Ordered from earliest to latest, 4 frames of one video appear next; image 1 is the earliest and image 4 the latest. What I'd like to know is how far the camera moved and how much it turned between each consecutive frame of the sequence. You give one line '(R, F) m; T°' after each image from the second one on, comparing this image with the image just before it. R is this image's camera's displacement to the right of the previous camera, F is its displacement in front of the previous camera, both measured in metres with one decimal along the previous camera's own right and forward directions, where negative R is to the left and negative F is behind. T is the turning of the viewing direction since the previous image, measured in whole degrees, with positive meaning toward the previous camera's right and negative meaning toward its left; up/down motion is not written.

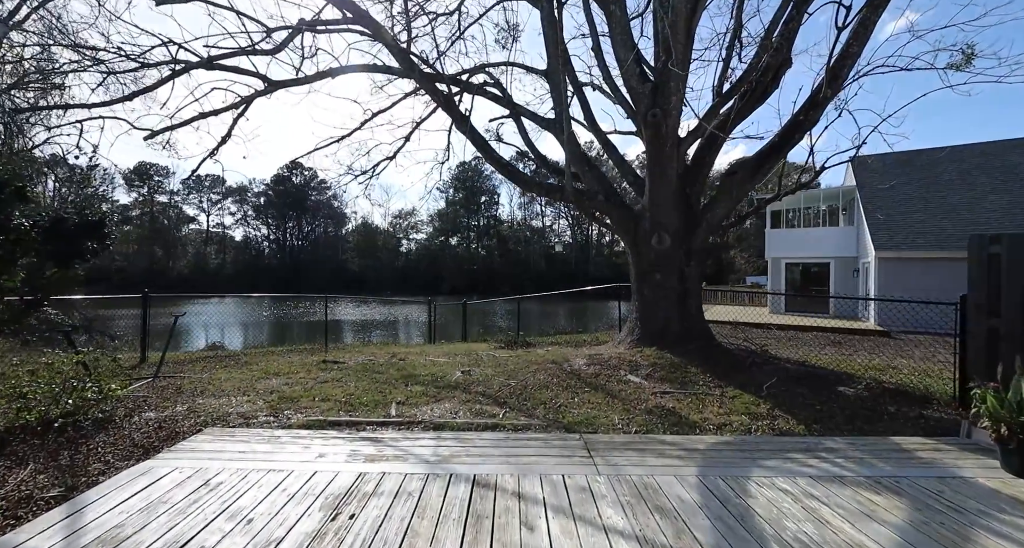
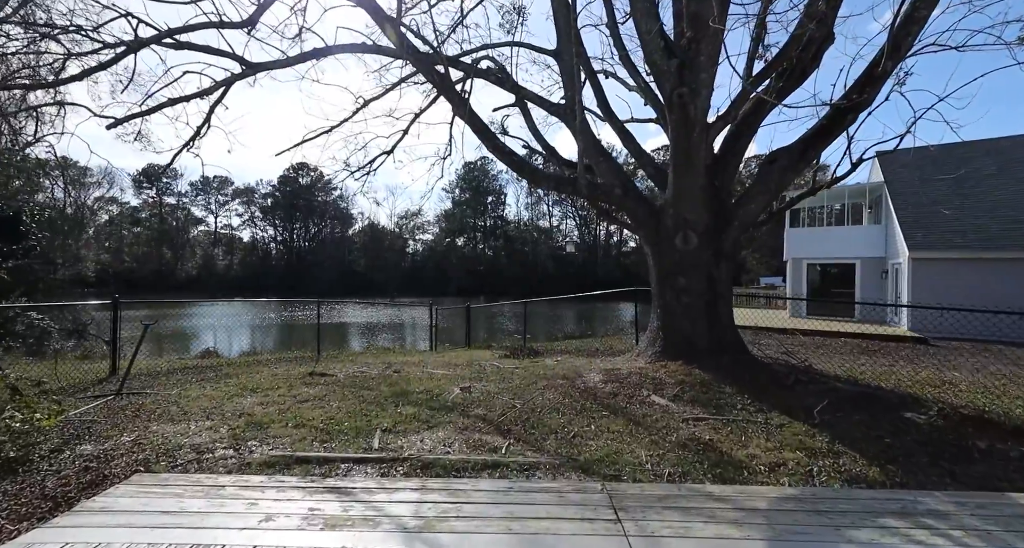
(0.0, +0.7) m; -1°
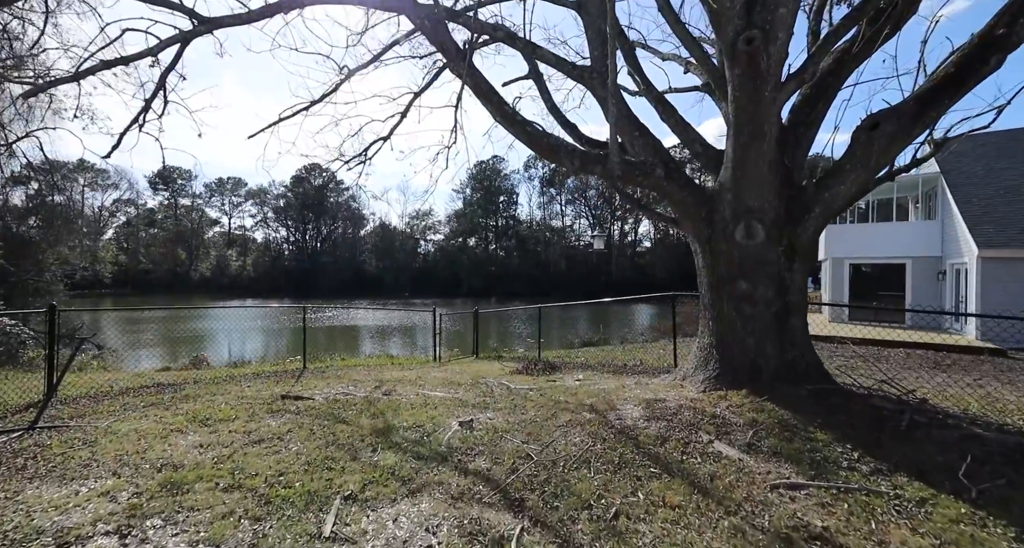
(0.0, +1.1) m; -1°
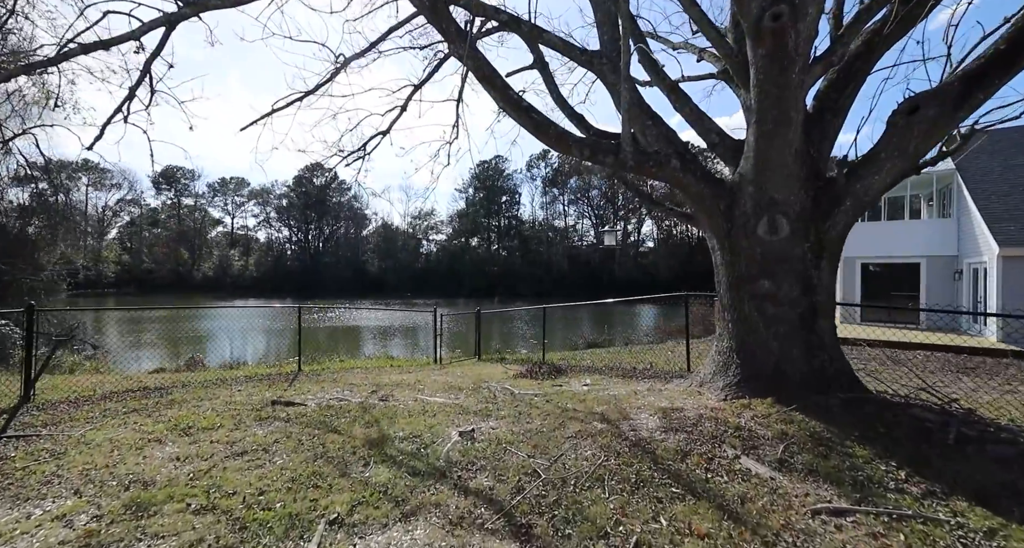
(0.0, +0.3) m; 0°
